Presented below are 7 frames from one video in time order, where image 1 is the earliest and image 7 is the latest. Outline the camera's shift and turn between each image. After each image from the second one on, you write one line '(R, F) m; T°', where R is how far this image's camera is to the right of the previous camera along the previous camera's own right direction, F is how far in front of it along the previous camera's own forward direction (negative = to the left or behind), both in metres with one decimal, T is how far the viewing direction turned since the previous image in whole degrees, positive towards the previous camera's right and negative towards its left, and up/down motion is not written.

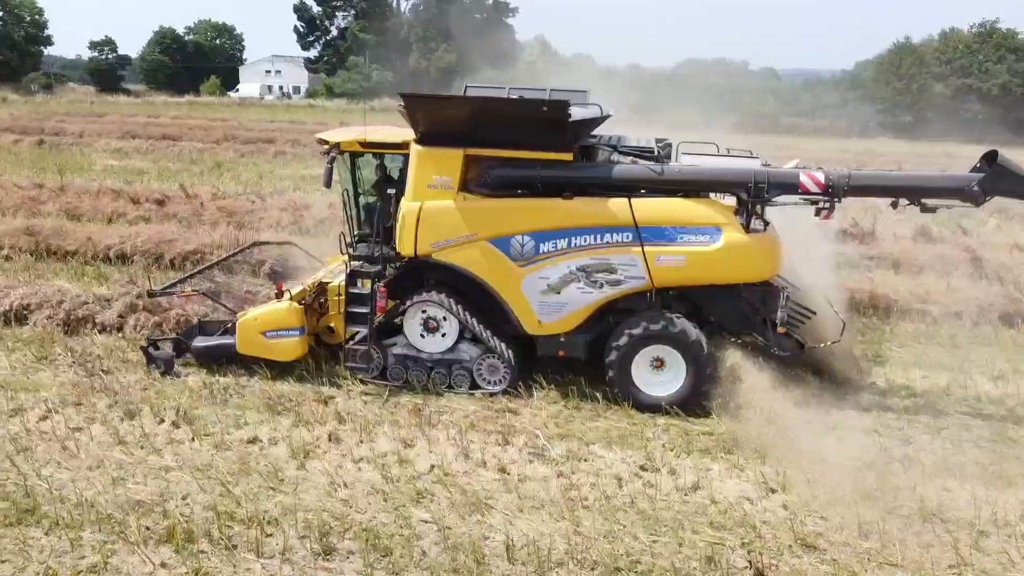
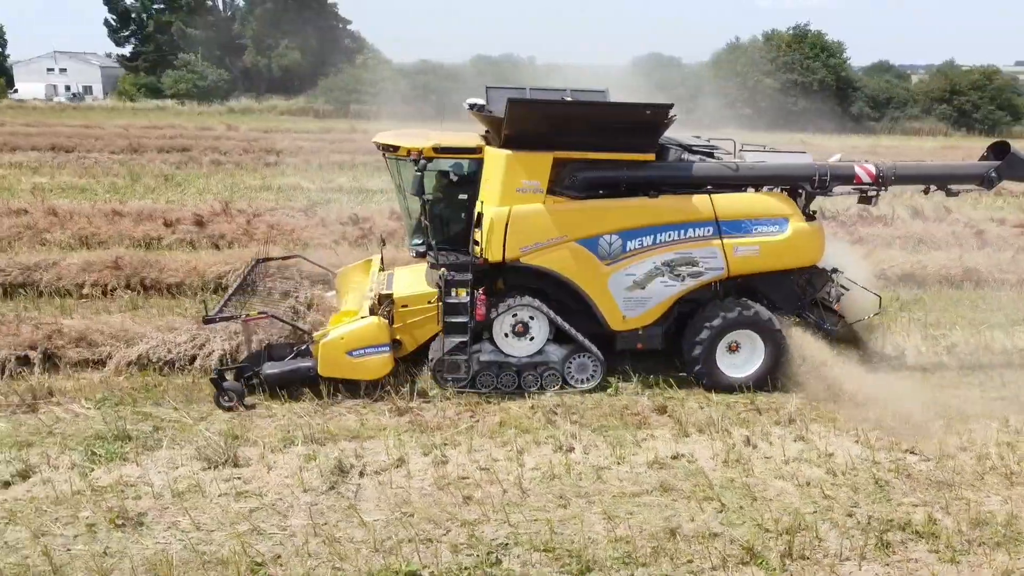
(-3.8, +0.4) m; +15°
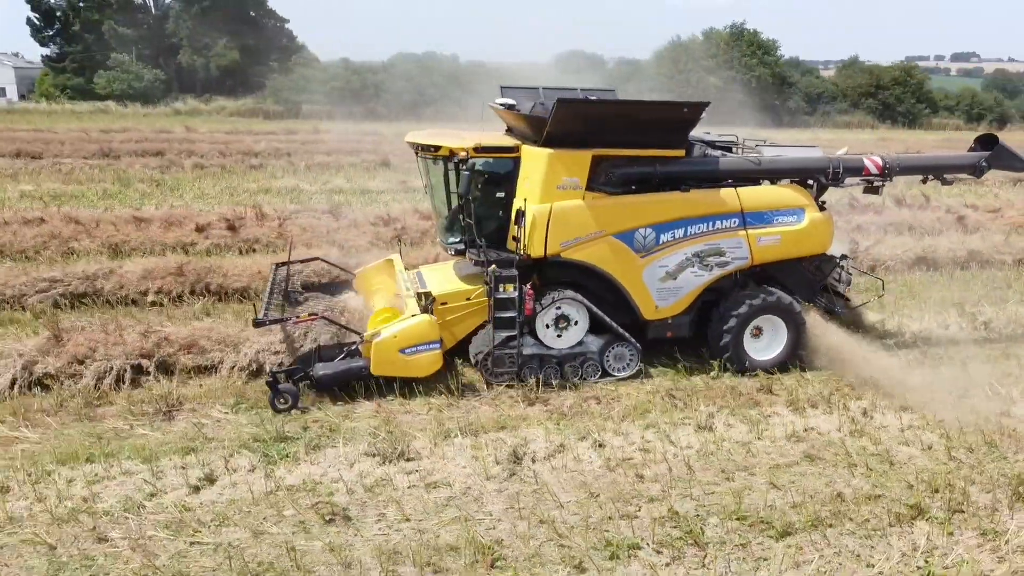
(-1.4, -0.2) m; +6°
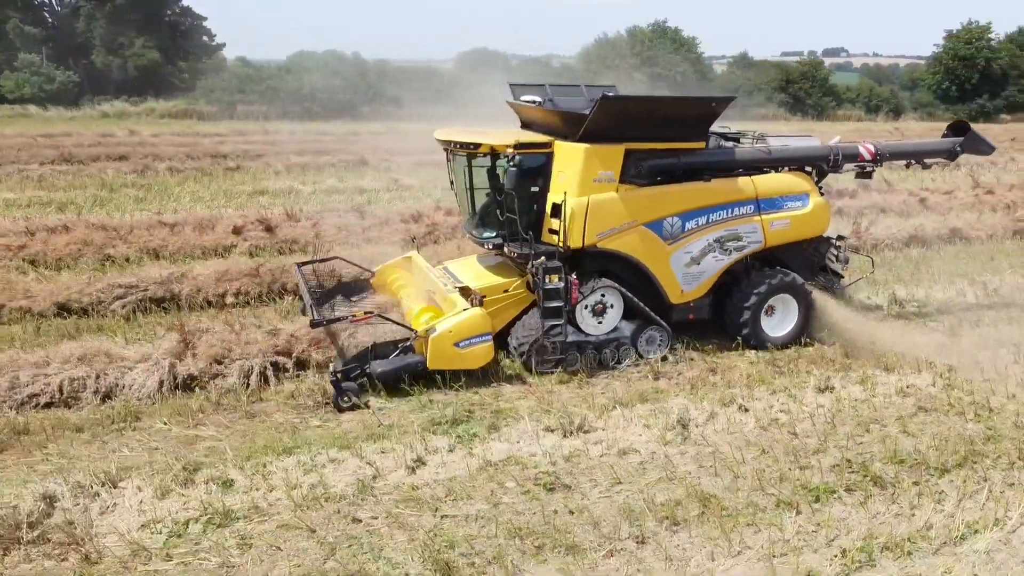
(-1.7, -0.3) m; +7°
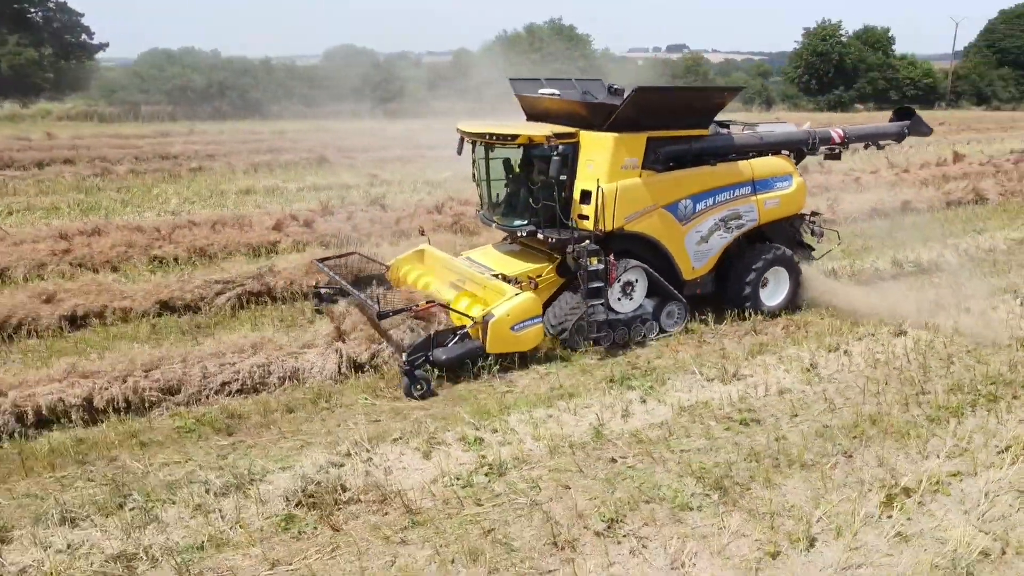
(-2.1, -0.4) m; +9°
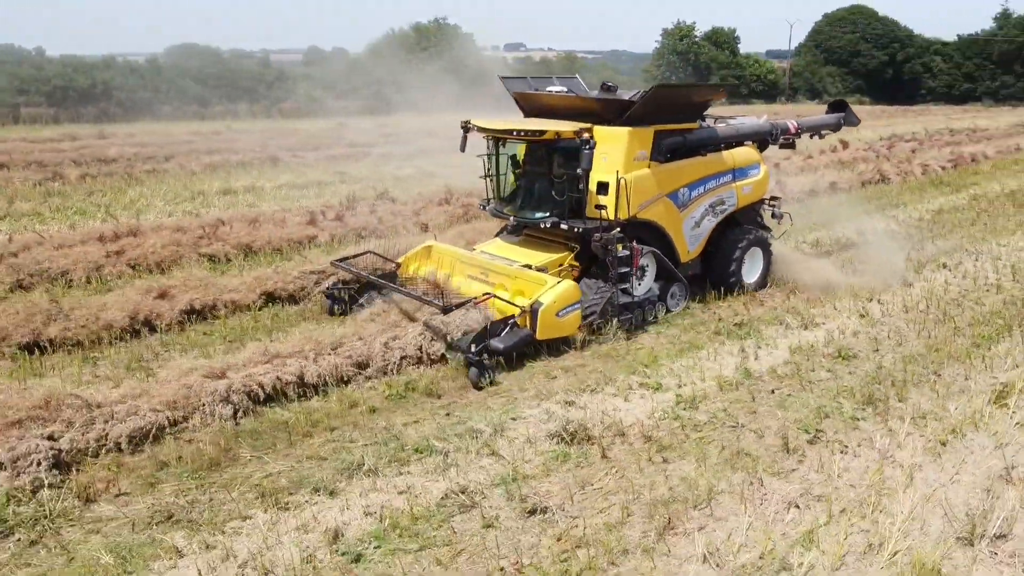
(-2.3, -0.6) m; +10°
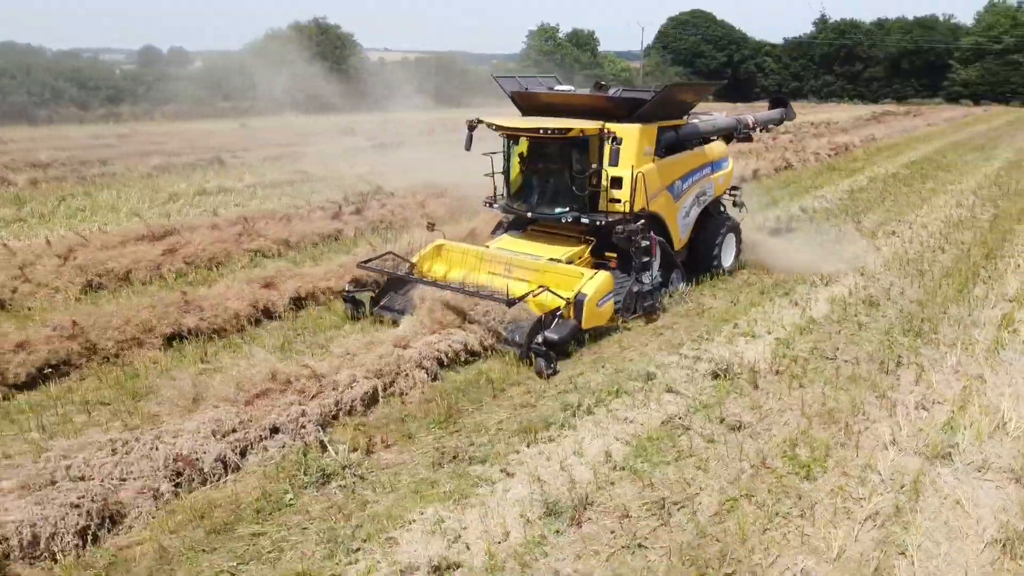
(-2.2, -0.6) m; +11°
